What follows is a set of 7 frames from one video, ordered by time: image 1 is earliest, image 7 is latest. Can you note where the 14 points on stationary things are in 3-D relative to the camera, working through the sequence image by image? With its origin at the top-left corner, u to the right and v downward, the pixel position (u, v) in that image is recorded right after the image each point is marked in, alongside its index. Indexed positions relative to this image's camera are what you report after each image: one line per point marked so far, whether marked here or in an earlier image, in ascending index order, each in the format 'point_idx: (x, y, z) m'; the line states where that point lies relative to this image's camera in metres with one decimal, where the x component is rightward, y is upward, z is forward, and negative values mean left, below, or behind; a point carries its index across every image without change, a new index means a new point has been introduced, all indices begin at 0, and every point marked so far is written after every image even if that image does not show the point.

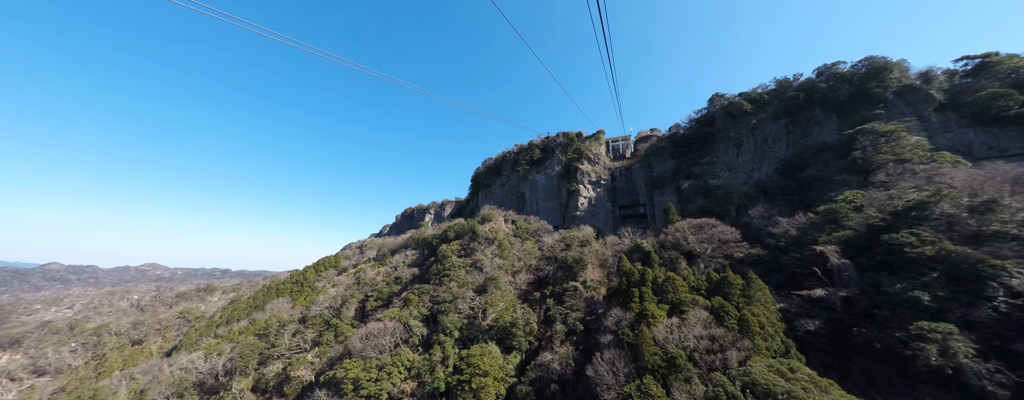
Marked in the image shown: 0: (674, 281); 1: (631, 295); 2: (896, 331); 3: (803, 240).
0: (+10.2, -5.1, +17.5) m
1: (+7.8, -6.3, +18.1) m
2: (+16.8, -5.7, +12.2) m
3: (+19.5, -2.7, +18.6) m
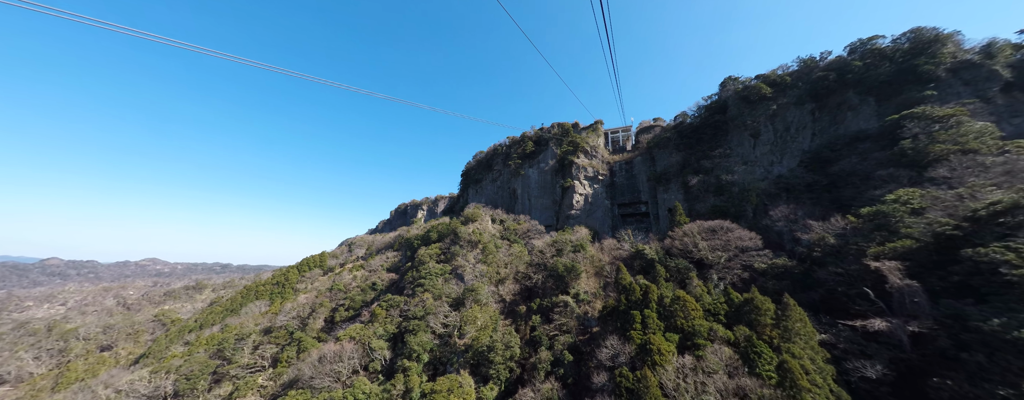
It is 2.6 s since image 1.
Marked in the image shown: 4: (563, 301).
0: (+8.8, -5.2, +14.0) m
1: (+6.3, -6.4, +14.7) m
2: (+15.3, -5.9, +8.7) m
3: (+18.0, -2.8, +15.1) m
4: (+3.6, -7.3, +20.0) m
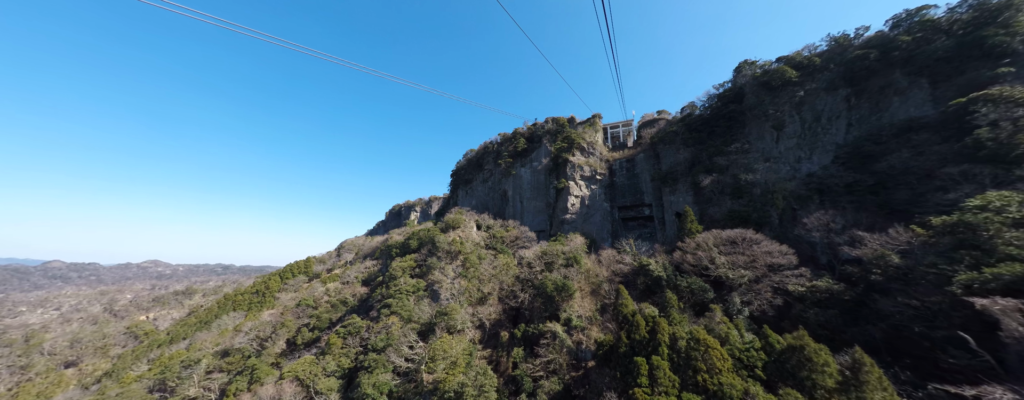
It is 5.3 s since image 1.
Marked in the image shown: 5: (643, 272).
0: (+7.4, -5.6, +10.4) m
1: (+4.9, -6.8, +11.1) m
2: (+13.9, -6.3, +5.1) m
3: (+16.6, -3.1, +11.4) m
4: (+2.3, -7.8, +16.4) m
5: (+8.6, -4.7, +18.2) m
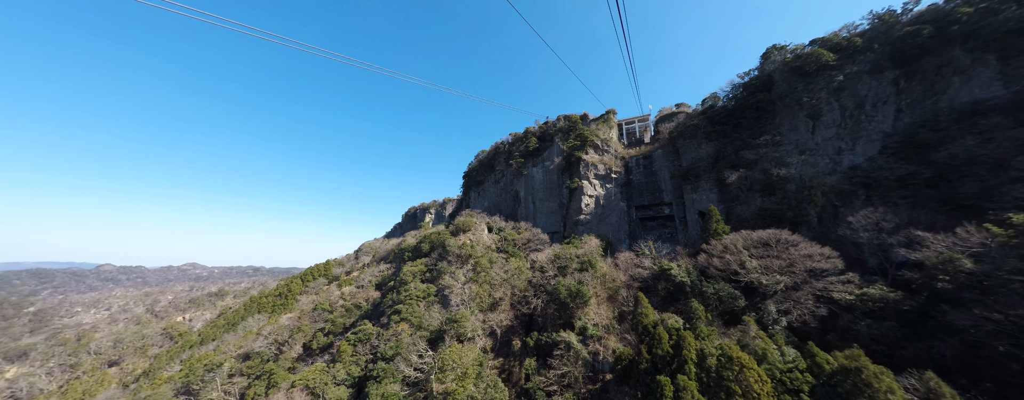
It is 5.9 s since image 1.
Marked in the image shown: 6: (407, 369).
0: (+7.6, -5.6, +9.2) m
1: (+5.3, -6.8, +10.0) m
2: (+13.9, -6.1, +3.5) m
3: (+16.8, -2.9, +9.7) m
4: (+2.9, -7.8, +15.5) m
5: (+9.2, -4.7, +16.9) m
6: (-6.3, -10.1, +16.6) m
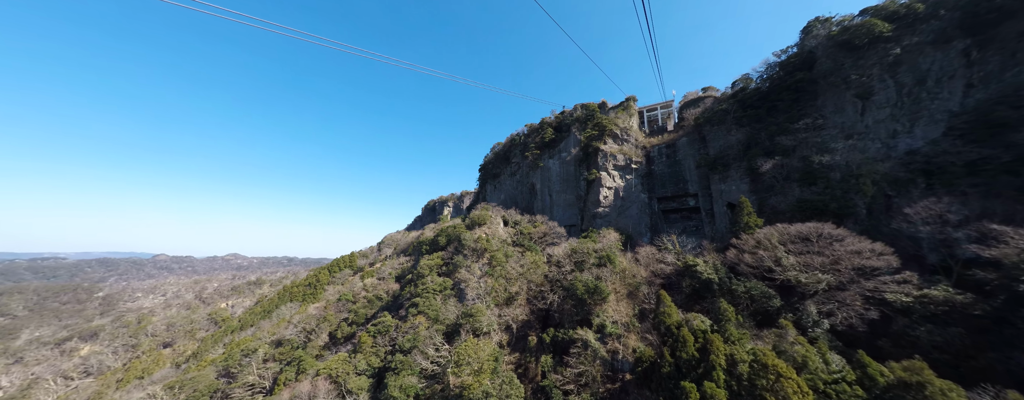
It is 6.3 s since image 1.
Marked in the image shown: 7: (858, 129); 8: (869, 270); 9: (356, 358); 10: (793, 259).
0: (+8.0, -5.4, +8.3) m
1: (+5.7, -6.6, +9.3) m
2: (+13.9, -6.0, +2.3) m
3: (+17.2, -2.6, +8.2) m
4: (+3.8, -7.5, +15.0) m
5: (+10.1, -4.2, +15.9) m
6: (-5.4, -9.8, +16.8) m
7: (+22.6, +4.6, +18.2) m
8: (+15.6, -3.0, +12.2) m
9: (-10.4, -10.6, +18.7) m
10: (+13.7, -2.9, +13.5) m
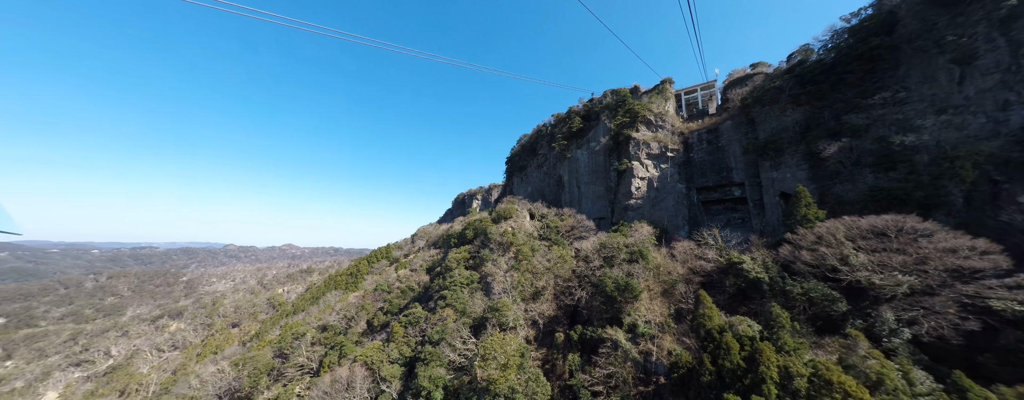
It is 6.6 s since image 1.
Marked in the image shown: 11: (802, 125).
0: (+8.6, -5.2, +7.1) m
1: (+6.4, -6.4, +8.4) m
2: (+13.8, -5.9, +0.5) m
3: (+17.7, -2.2, +5.9) m
4: (+5.1, -7.1, +14.3) m
5: (+11.4, -3.7, +14.4) m
6: (-3.7, -9.5, +17.1) m
7: (+23.9, +5.3, +15.2) m
8: (+16.5, -2.6, +10.1) m
9: (-8.6, -10.3, +19.5) m
10: (+14.7, -2.4, +11.6) m
11: (+20.5, +5.3, +19.7) m
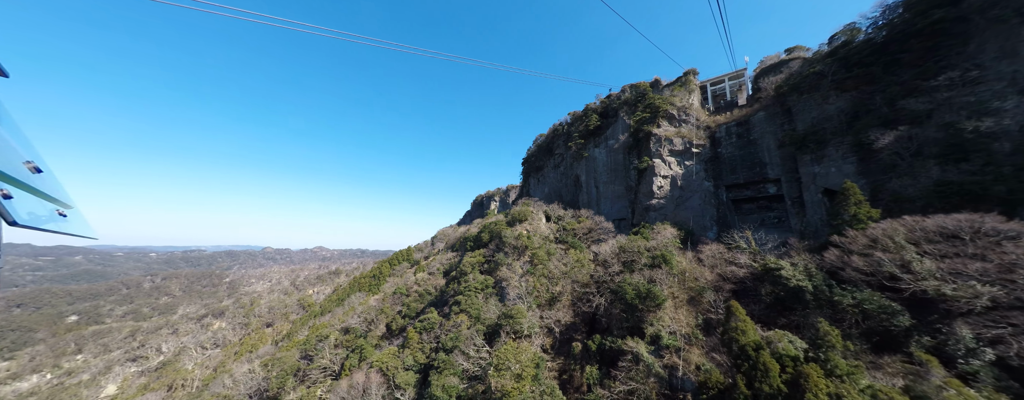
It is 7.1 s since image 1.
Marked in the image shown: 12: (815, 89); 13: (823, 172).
0: (+8.7, -5.2, +5.9) m
1: (+6.7, -6.4, +7.3) m
2: (+13.5, -5.8, -1.0) m
3: (+17.6, -2.1, +4.1) m
4: (+5.7, -7.2, +13.3) m
5: (+12.0, -3.7, +13.0) m
6: (-2.8, -9.7, +16.7) m
7: (+24.4, +5.6, +12.9) m
8: (+16.8, -2.5, +8.4) m
9: (-7.5, -10.6, +19.4) m
10: (+15.1, -2.3, +10.0) m
11: (+21.2, +5.5, +17.6) m
12: (+21.2, +7.9, +19.4) m
13: (+20.0, +1.9, +17.9) m
